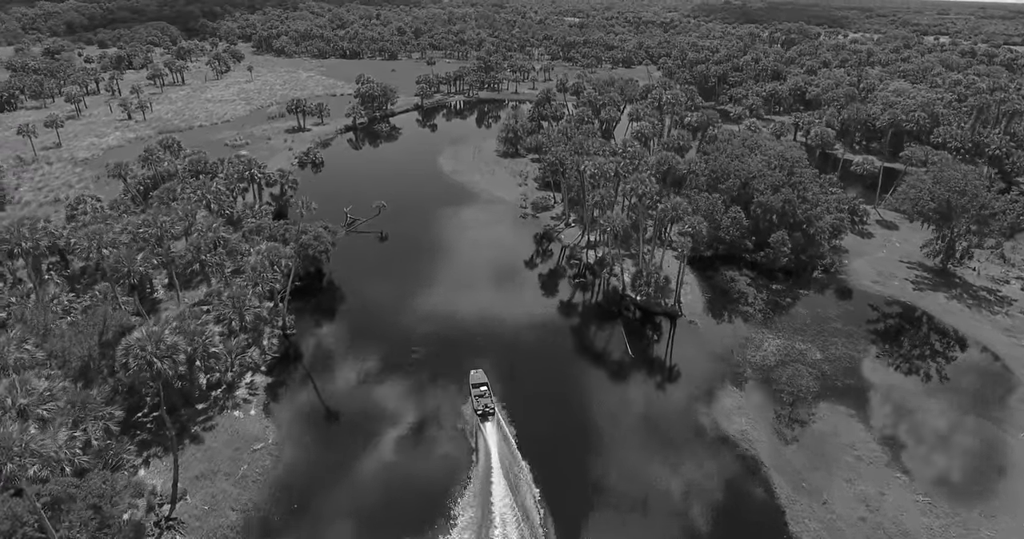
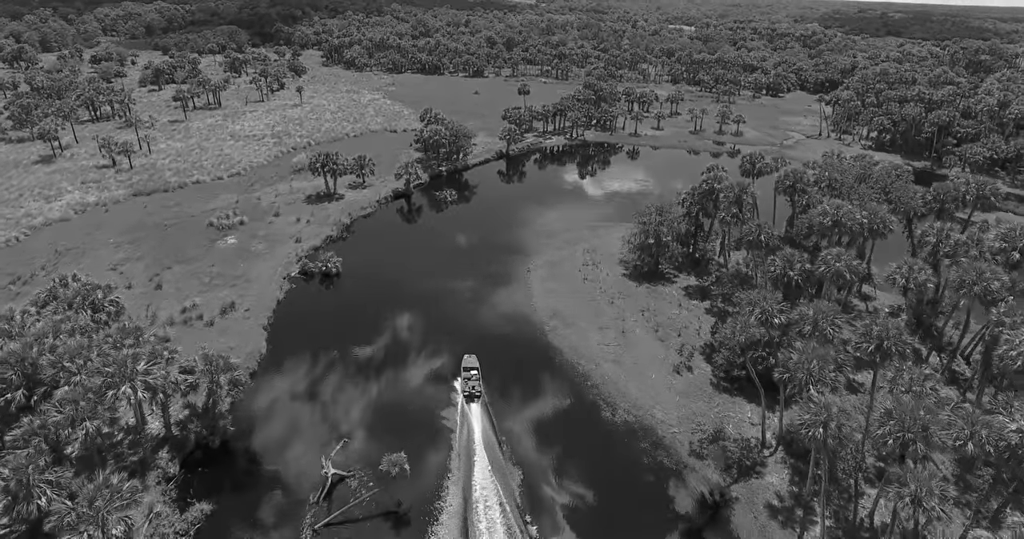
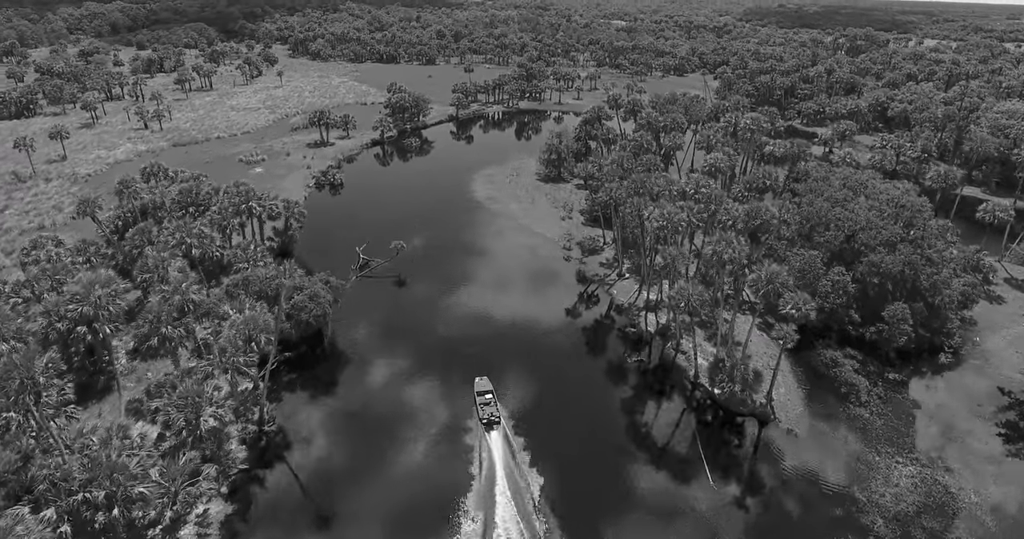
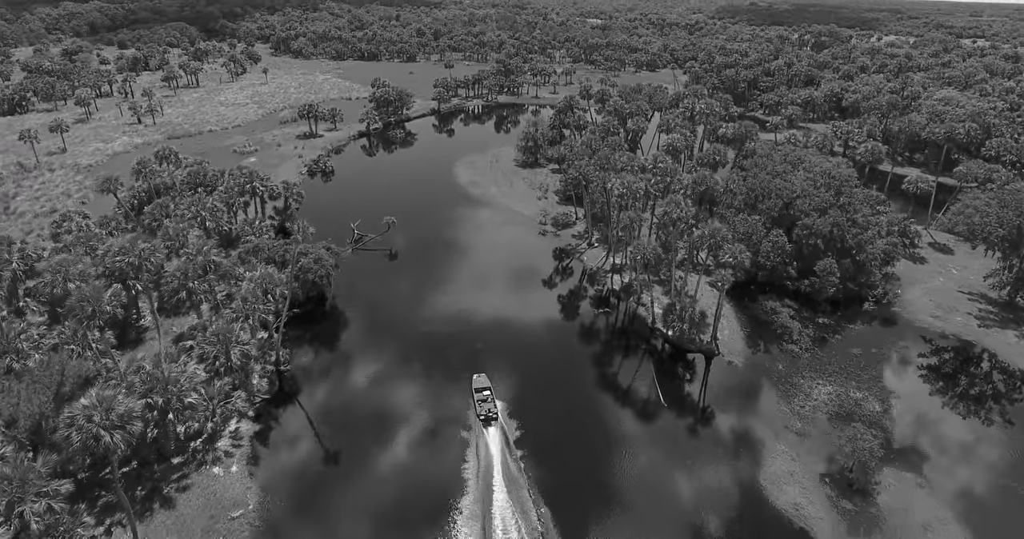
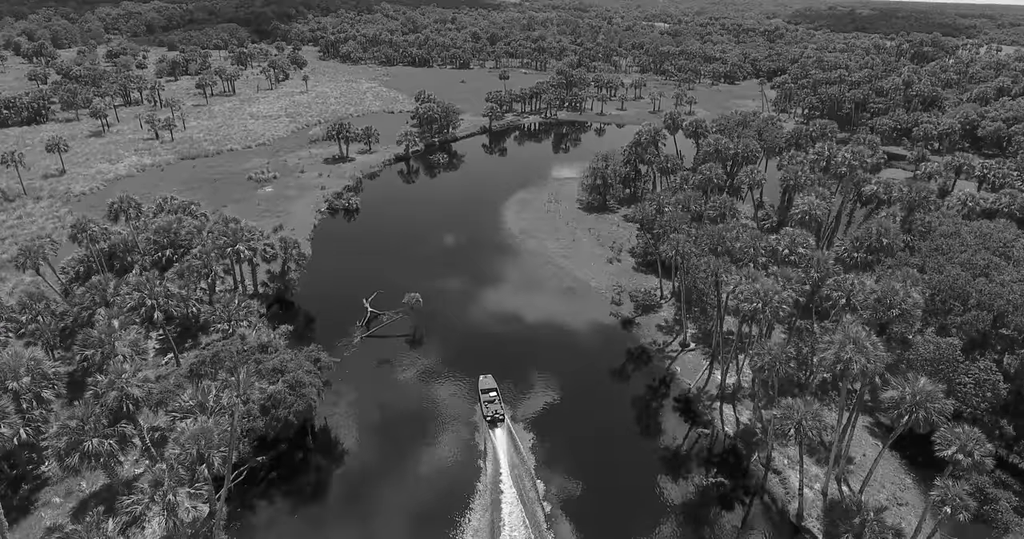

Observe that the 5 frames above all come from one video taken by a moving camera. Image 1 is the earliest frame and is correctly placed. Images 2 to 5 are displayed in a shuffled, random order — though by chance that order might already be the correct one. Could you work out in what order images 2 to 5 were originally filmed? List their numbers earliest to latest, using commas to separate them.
4, 3, 5, 2
